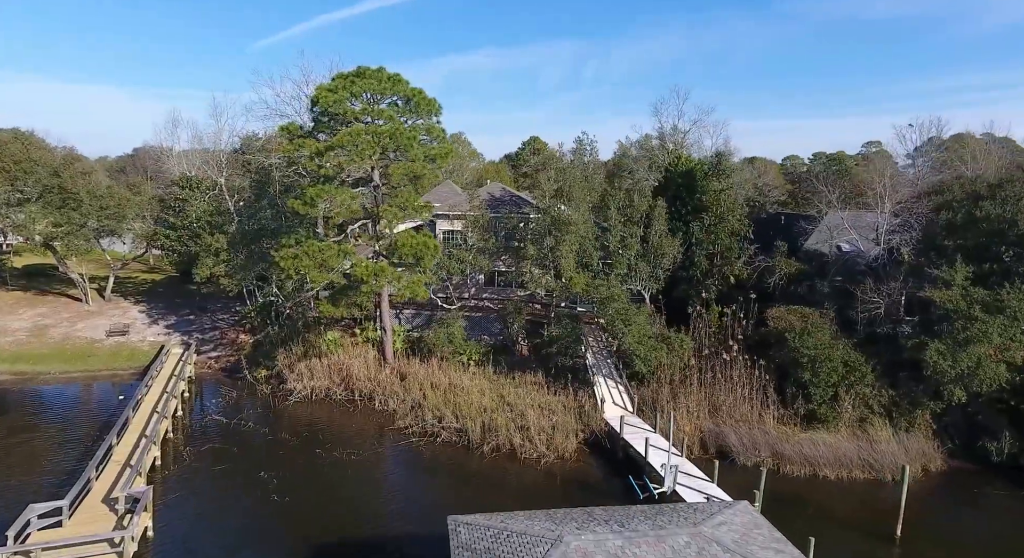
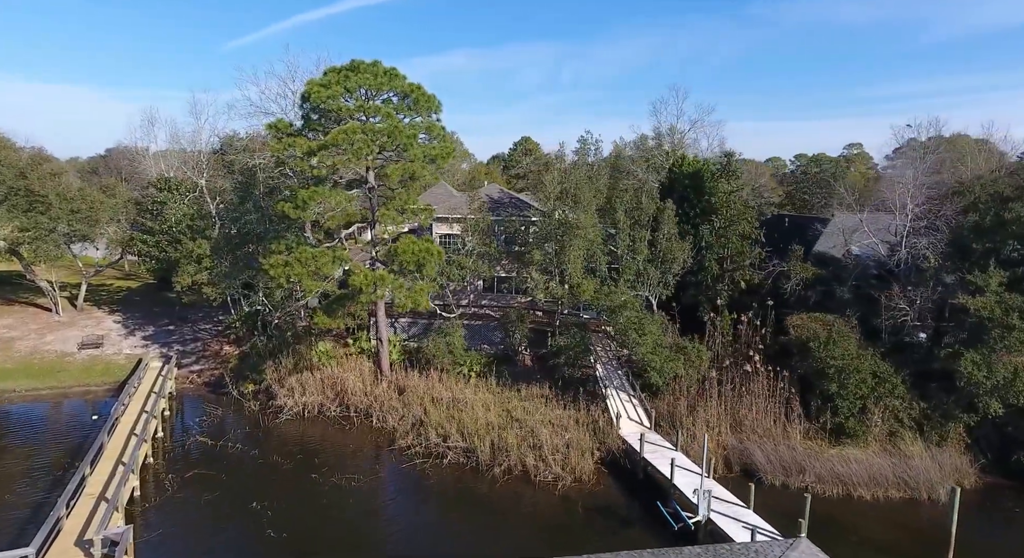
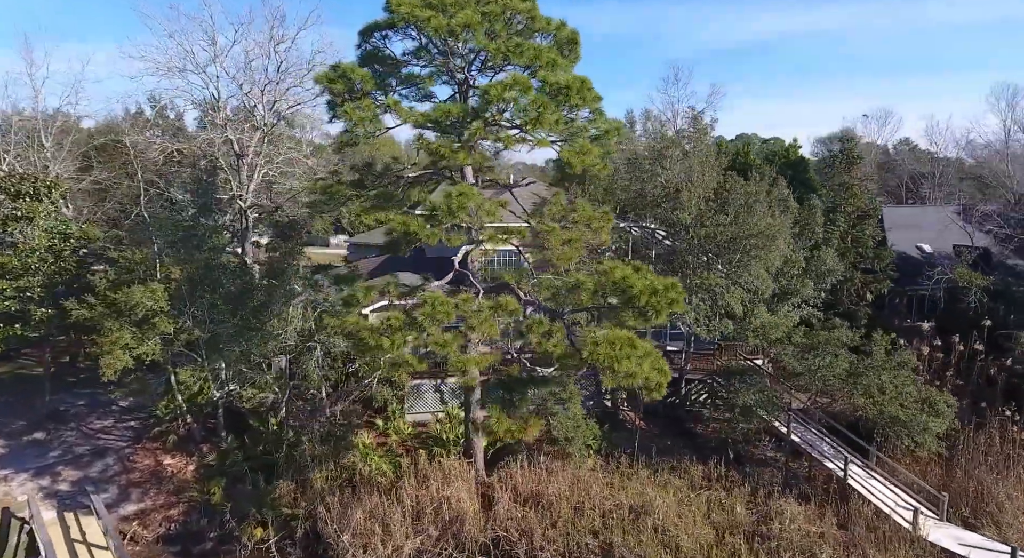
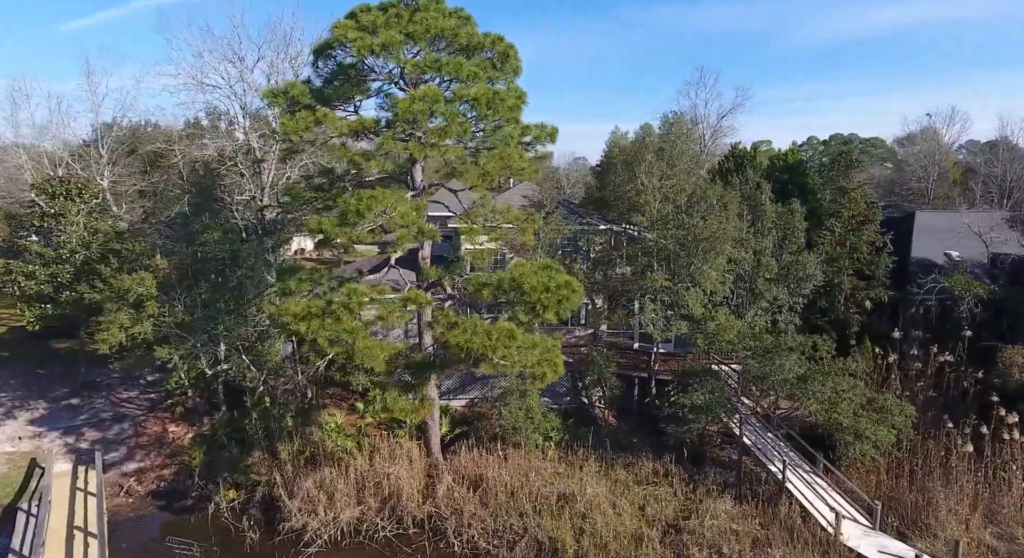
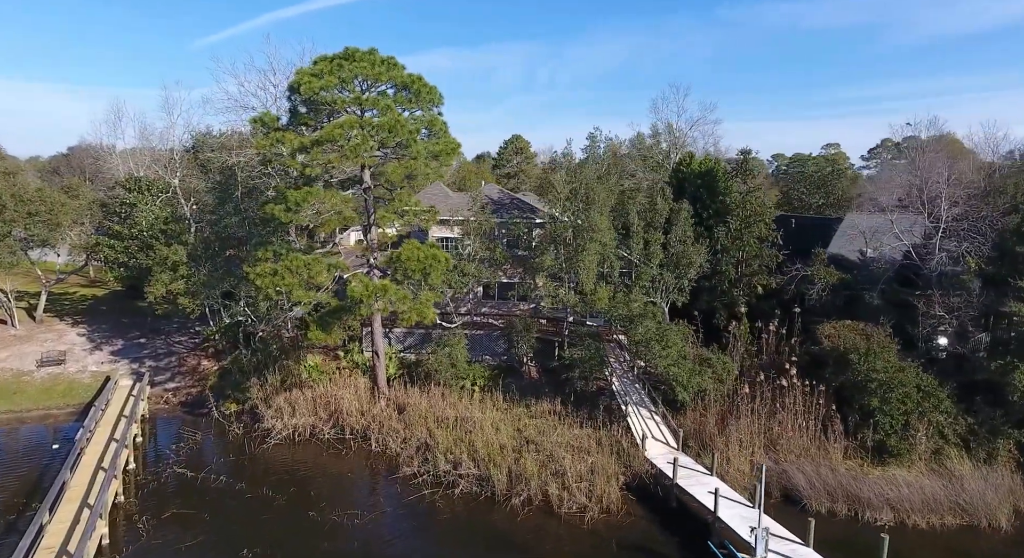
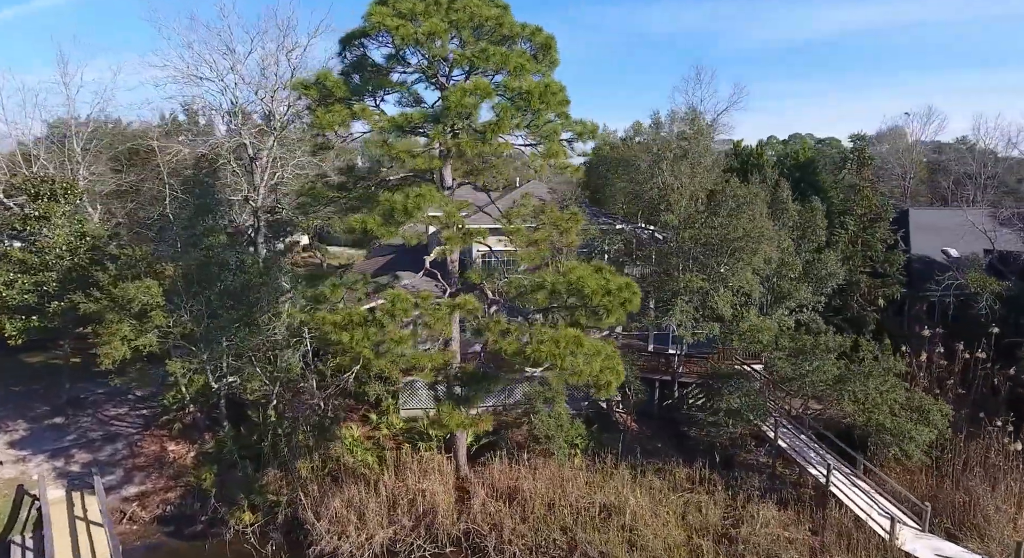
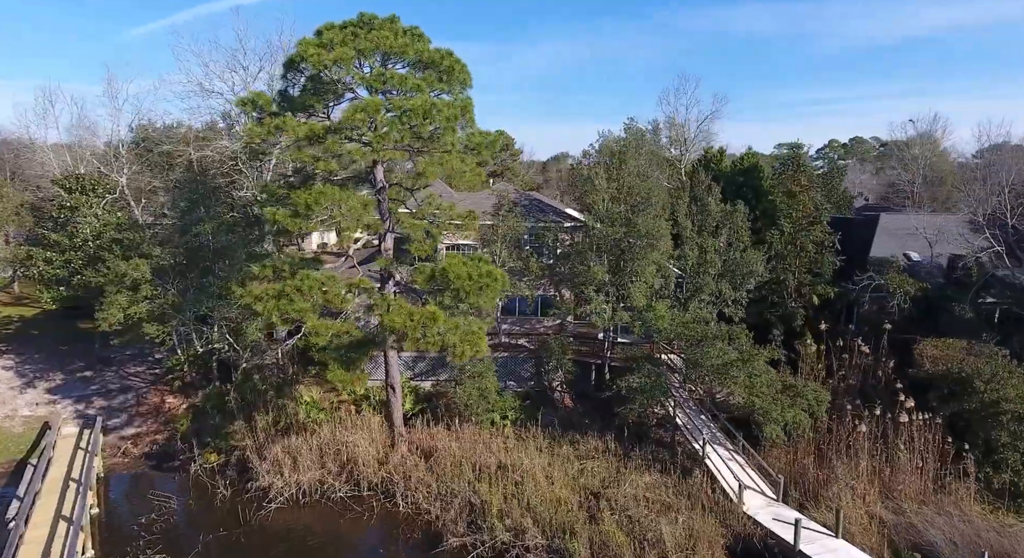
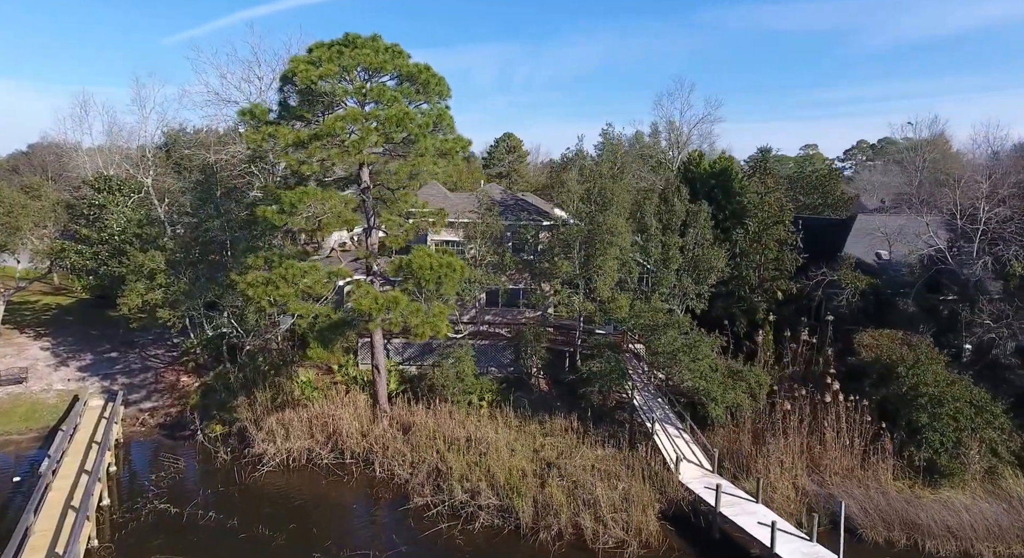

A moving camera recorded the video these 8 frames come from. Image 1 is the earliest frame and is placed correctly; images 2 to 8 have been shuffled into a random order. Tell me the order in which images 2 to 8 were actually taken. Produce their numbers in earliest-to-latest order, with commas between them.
2, 5, 8, 7, 4, 6, 3
